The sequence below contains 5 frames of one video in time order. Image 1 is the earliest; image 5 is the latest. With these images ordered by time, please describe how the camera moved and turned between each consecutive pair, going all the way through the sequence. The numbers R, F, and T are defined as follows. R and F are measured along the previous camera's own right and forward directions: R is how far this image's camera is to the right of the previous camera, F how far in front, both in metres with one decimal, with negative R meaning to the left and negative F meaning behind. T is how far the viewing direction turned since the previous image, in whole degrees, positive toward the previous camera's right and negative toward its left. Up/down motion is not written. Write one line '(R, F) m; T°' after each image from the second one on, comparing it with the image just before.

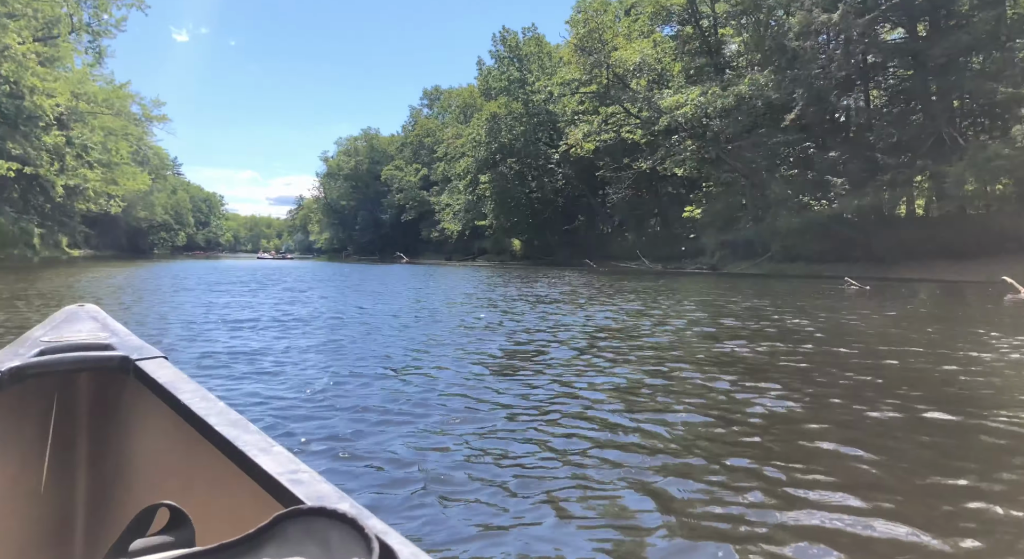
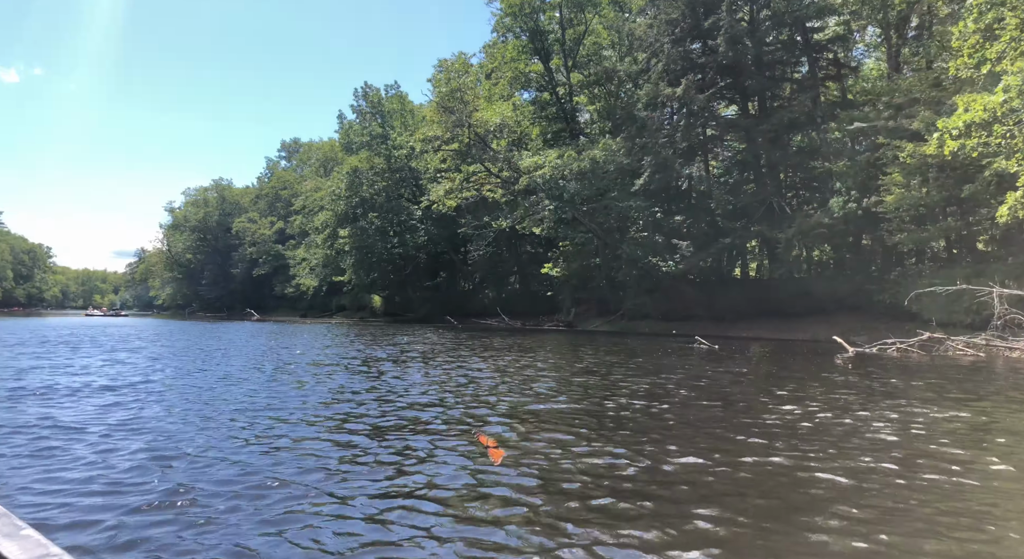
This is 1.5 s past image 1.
(+0.3, +0.6) m; +11°
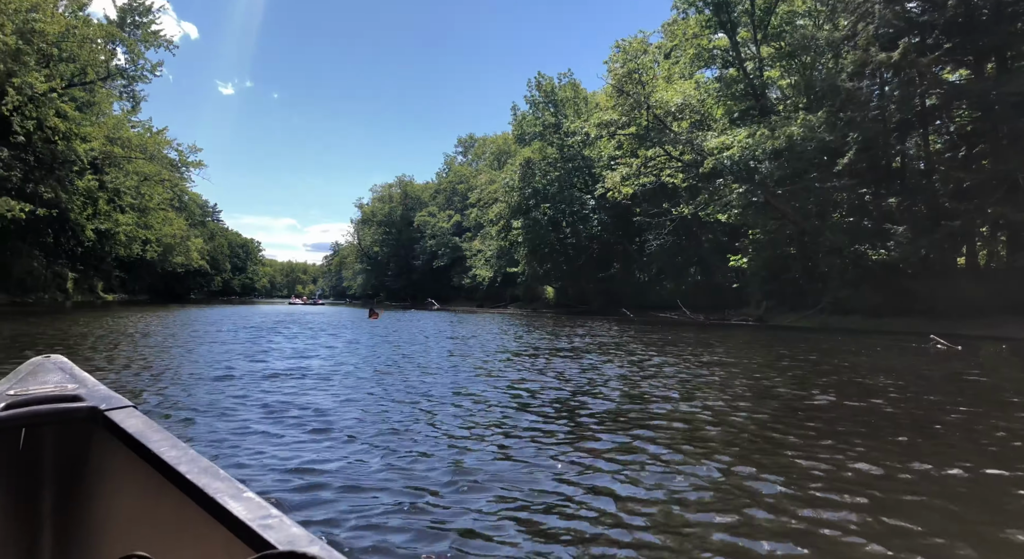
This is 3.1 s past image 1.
(-0.5, +0.8) m; -14°
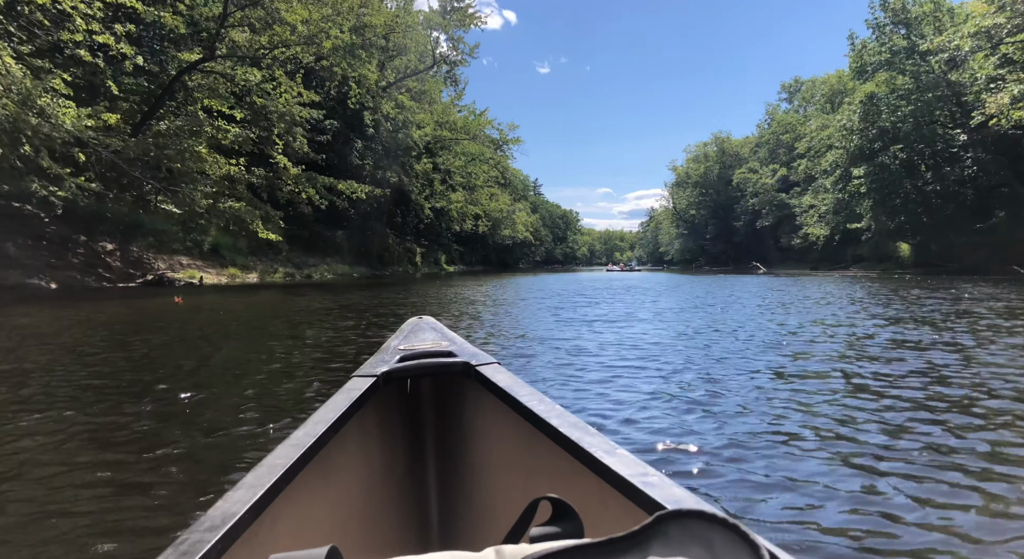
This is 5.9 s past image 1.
(-0.3, +1.4) m; -27°
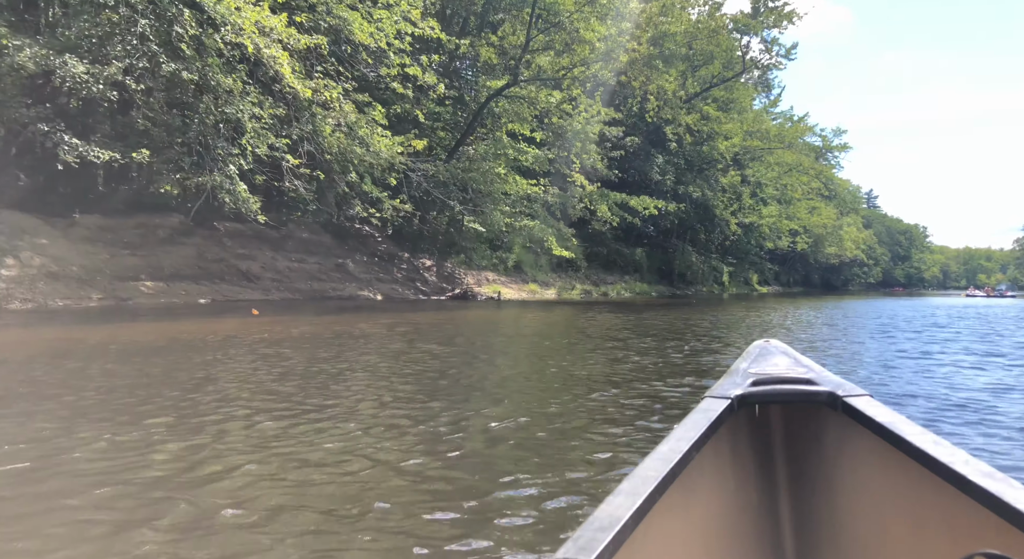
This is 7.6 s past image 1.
(+0.1, +0.7) m; -26°
